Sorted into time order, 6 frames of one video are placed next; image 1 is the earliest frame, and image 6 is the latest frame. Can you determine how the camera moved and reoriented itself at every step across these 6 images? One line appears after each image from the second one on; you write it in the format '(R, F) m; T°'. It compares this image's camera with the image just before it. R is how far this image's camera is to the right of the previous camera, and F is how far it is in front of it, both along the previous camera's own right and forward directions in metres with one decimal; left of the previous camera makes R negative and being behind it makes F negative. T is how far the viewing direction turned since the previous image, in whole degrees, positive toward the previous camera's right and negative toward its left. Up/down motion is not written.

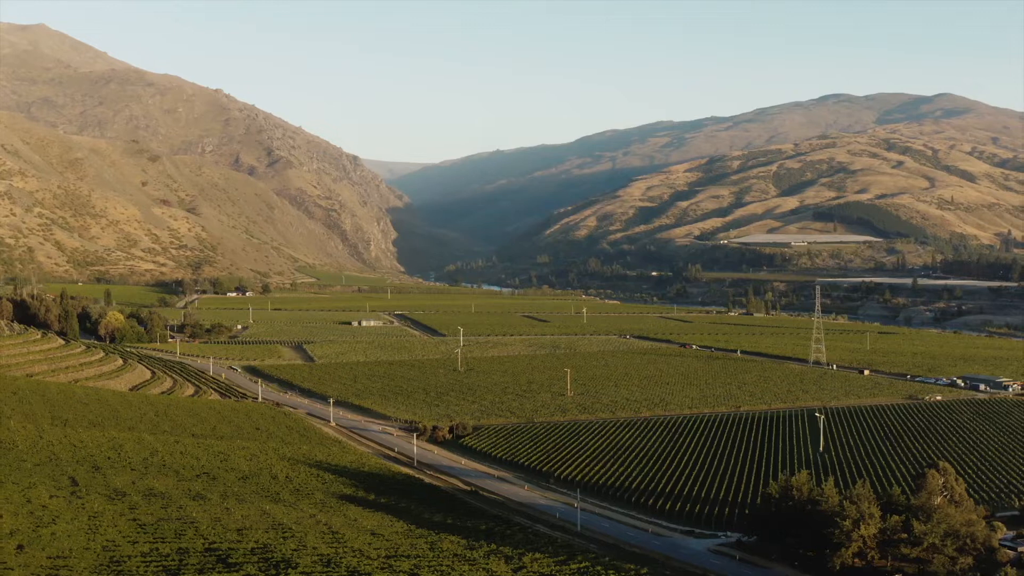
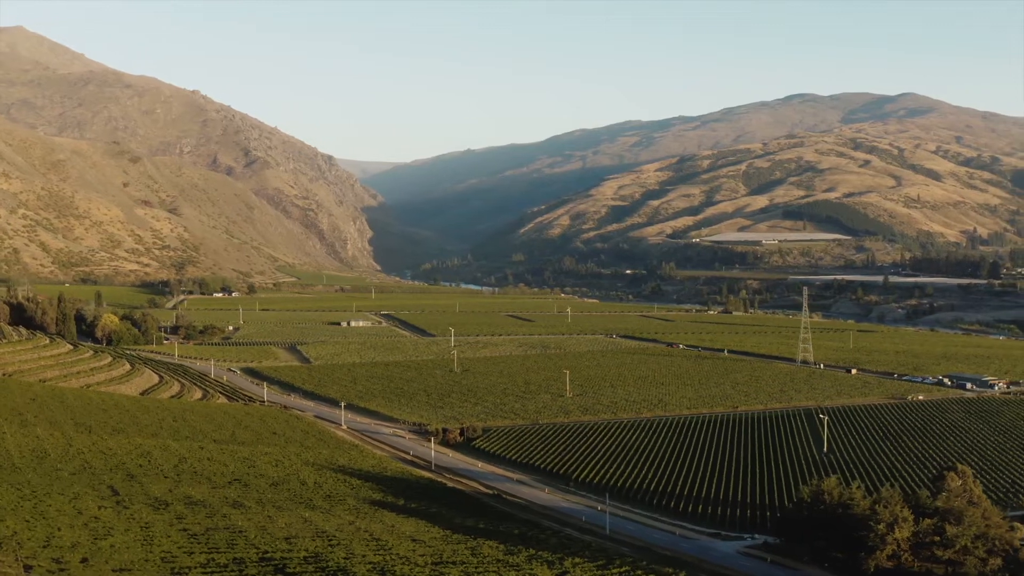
(-1.9, -0.2) m; +2°
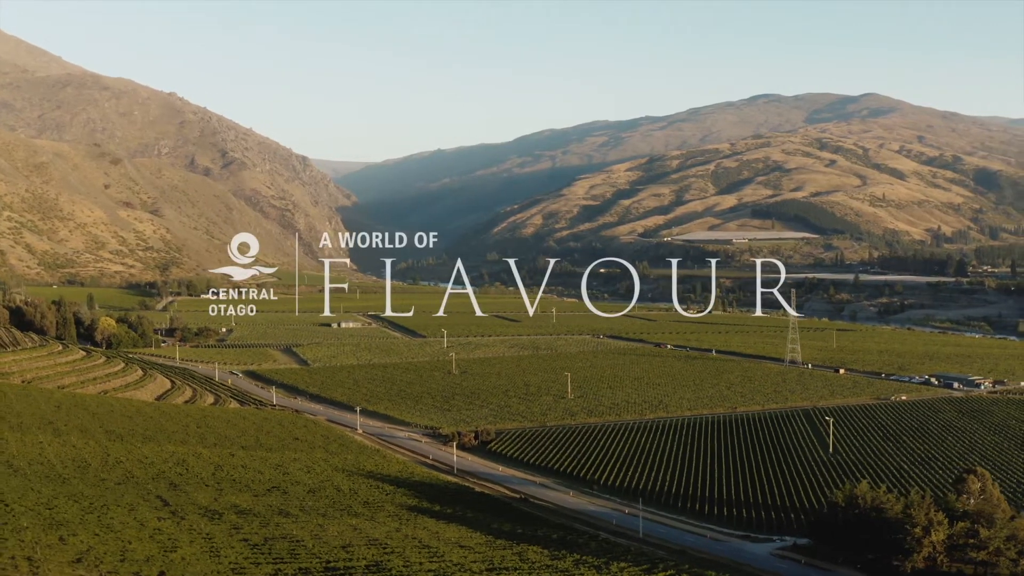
(-2.1, -0.3) m; +2°
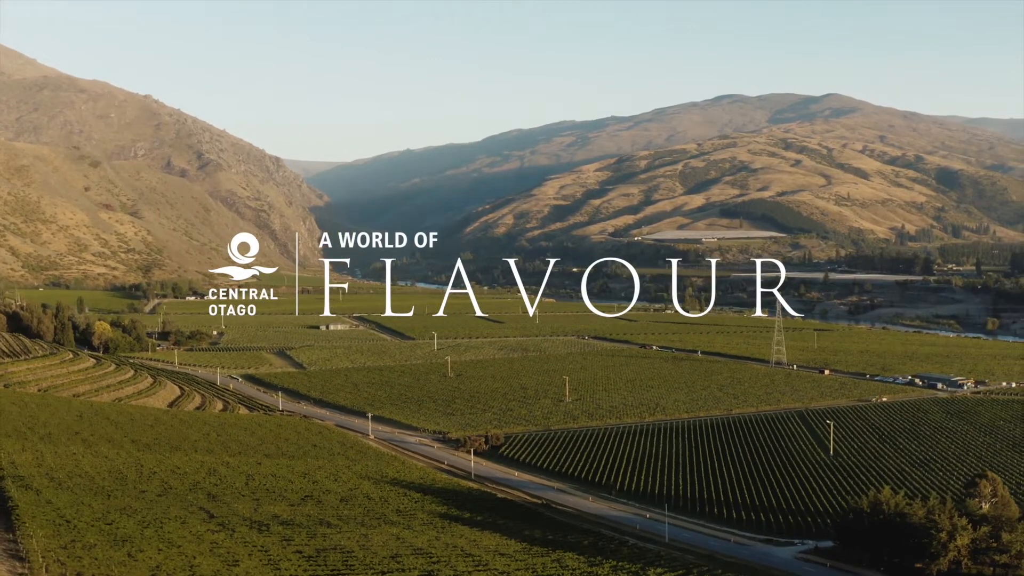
(-2.0, -0.3) m; +2°
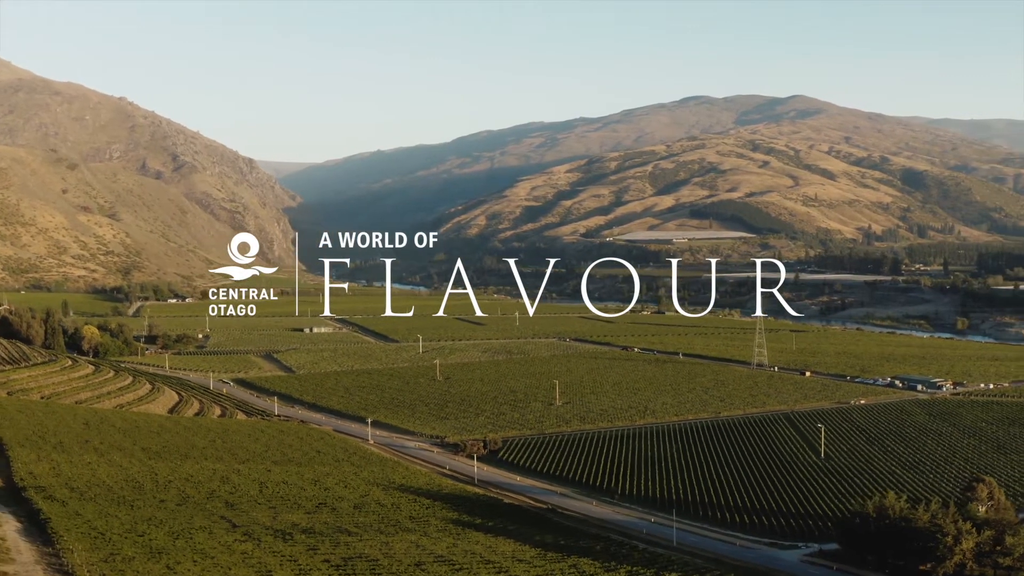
(-1.3, -0.3) m; +2°
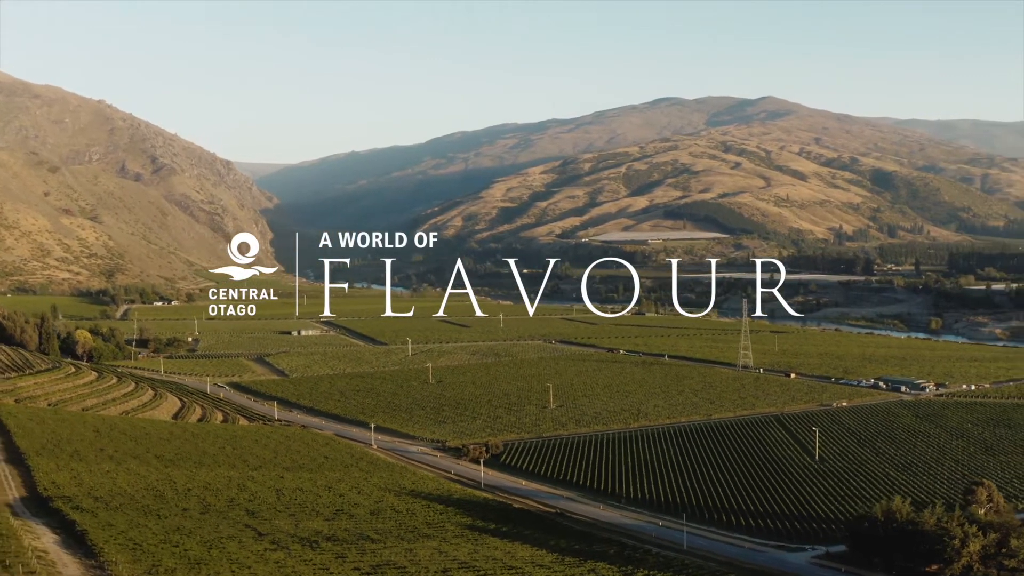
(-1.3, -0.4) m; +2°
